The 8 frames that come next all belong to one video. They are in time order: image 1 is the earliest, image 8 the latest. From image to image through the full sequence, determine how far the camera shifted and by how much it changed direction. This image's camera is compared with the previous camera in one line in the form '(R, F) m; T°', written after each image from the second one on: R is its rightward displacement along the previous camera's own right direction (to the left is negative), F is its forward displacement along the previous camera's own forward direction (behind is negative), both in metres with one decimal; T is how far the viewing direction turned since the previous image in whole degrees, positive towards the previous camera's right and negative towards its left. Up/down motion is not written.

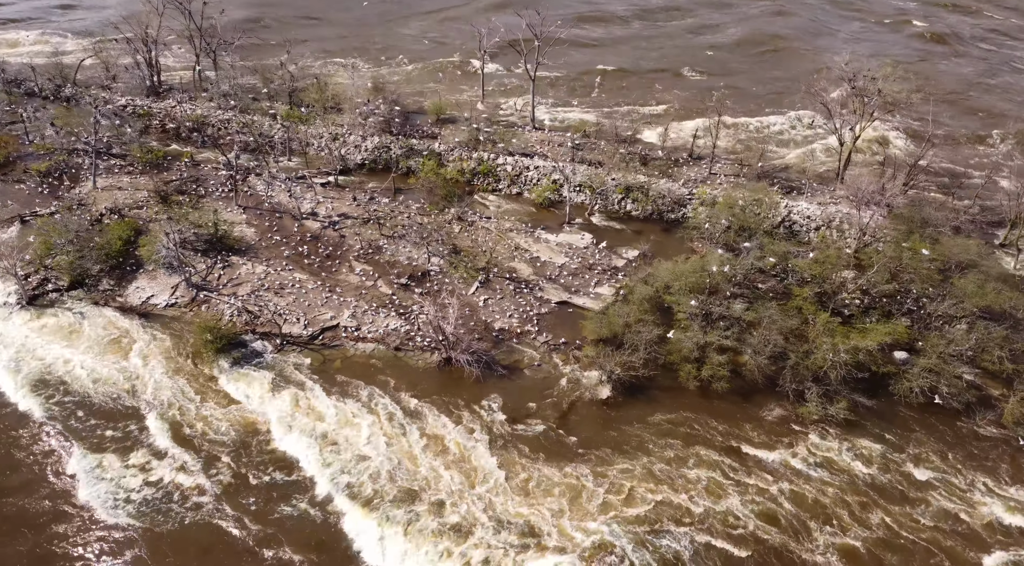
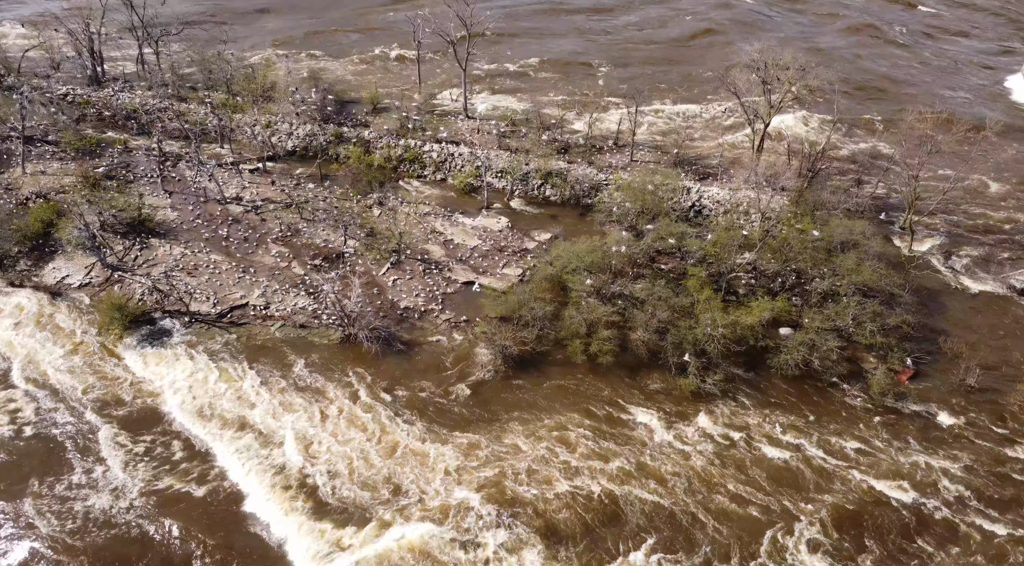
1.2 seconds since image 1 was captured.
(+3.4, -1.1) m; +1°
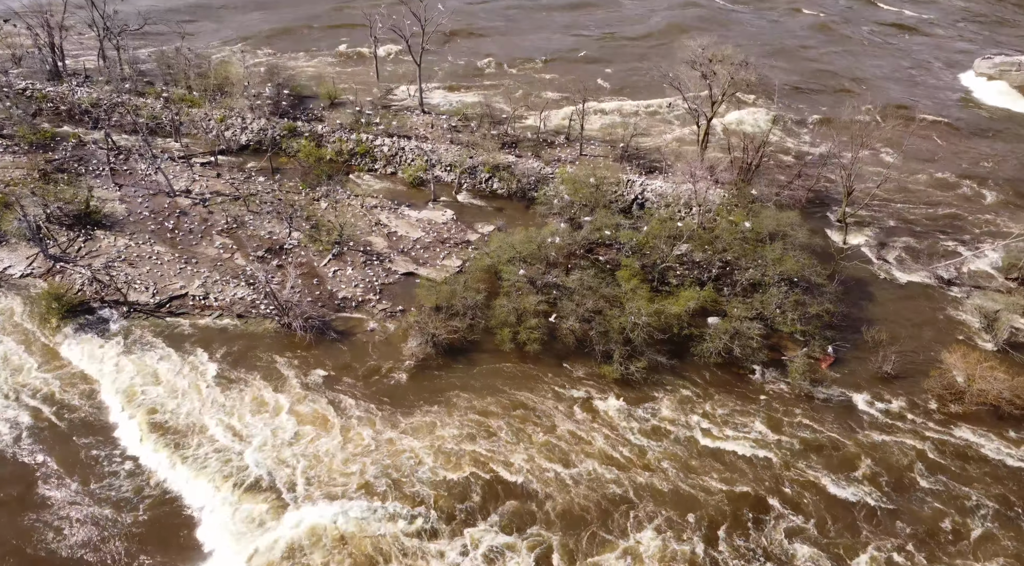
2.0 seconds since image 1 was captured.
(+2.3, -0.6) m; 0°
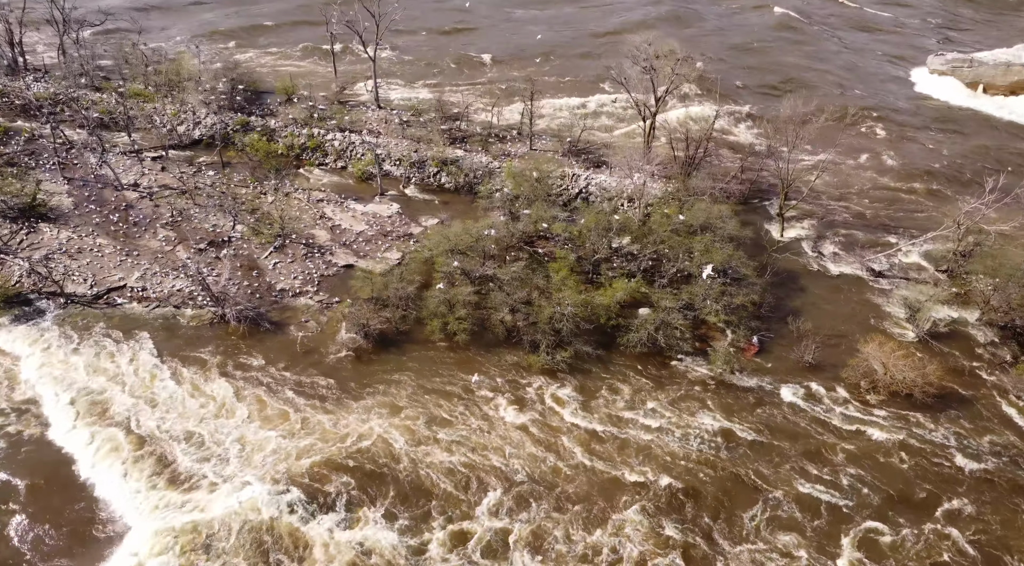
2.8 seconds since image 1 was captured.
(+2.4, -0.4) m; 0°
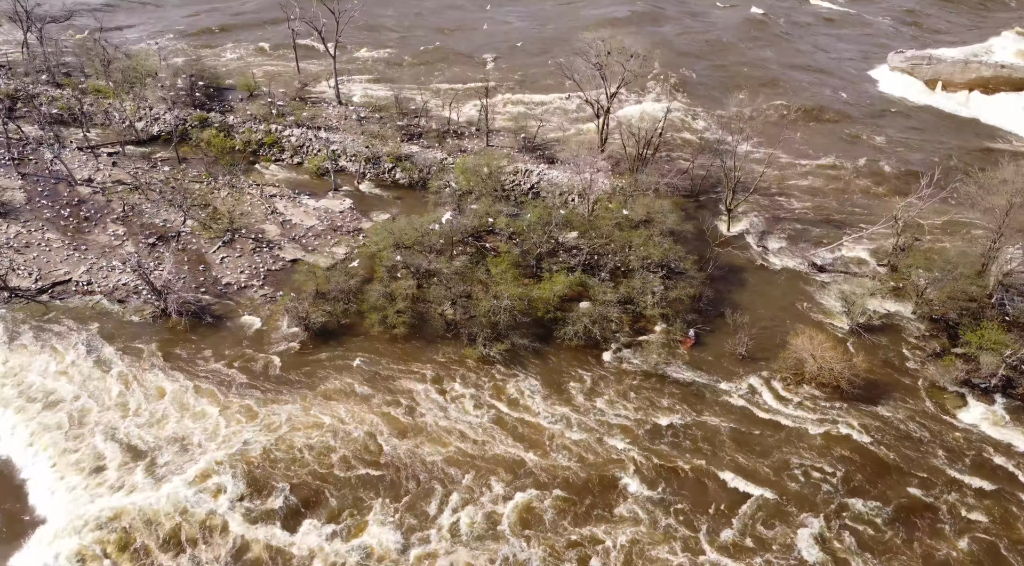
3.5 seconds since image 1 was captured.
(+2.1, -0.3) m; 0°
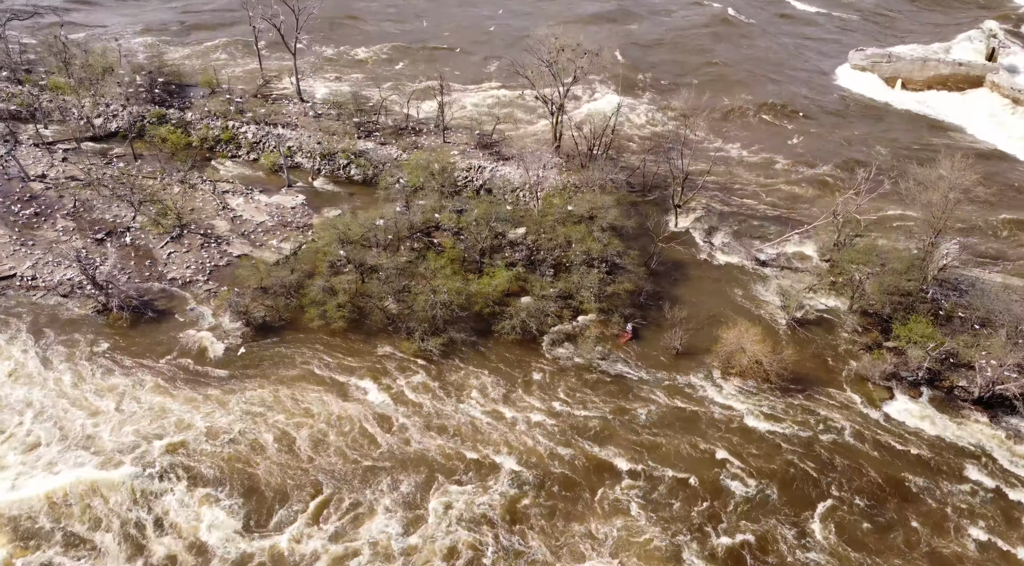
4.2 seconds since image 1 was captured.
(+2.1, -0.2) m; 0°
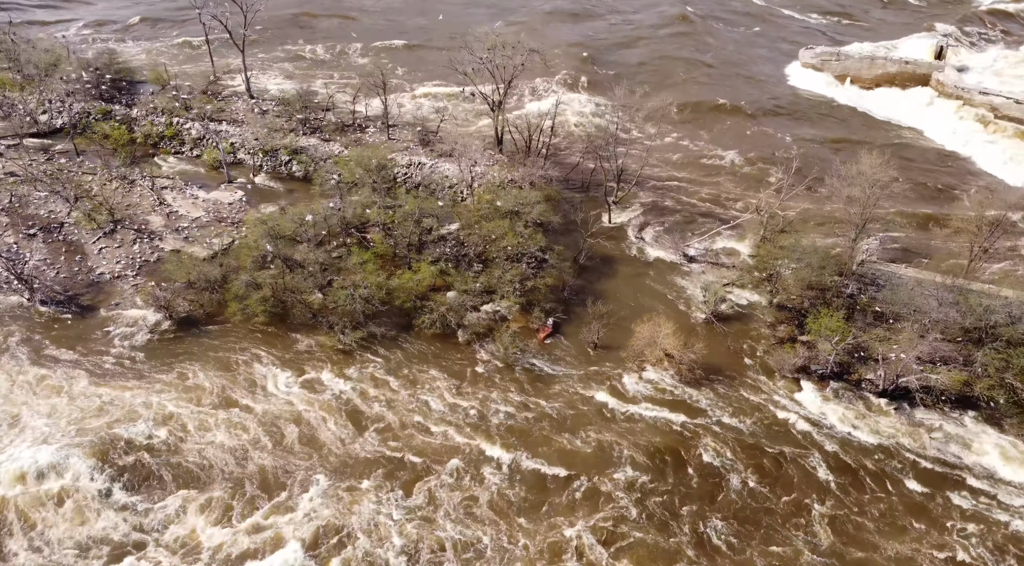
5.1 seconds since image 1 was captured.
(+2.7, -0.2) m; 0°
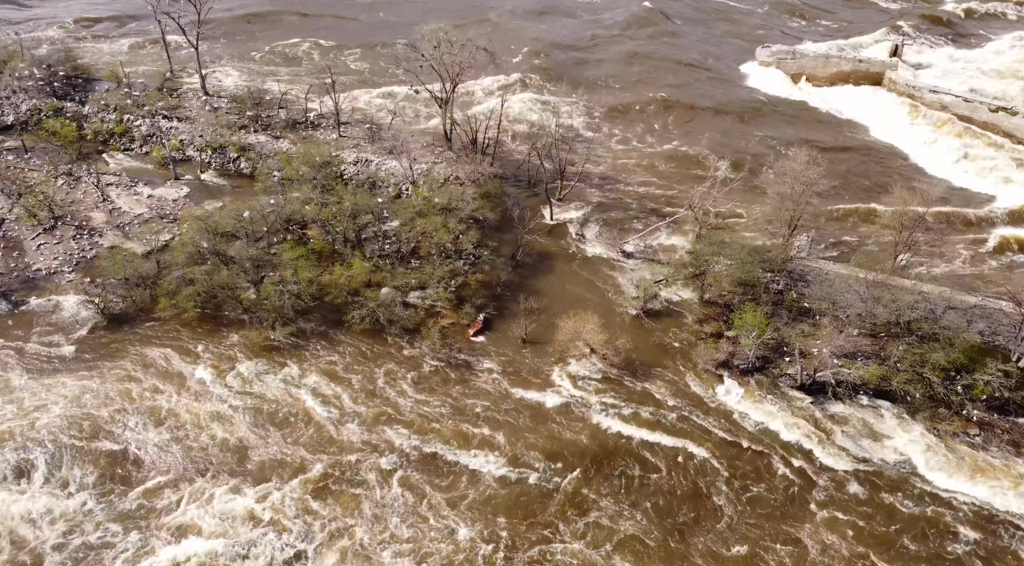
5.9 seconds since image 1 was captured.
(+2.4, -0.2) m; 0°
